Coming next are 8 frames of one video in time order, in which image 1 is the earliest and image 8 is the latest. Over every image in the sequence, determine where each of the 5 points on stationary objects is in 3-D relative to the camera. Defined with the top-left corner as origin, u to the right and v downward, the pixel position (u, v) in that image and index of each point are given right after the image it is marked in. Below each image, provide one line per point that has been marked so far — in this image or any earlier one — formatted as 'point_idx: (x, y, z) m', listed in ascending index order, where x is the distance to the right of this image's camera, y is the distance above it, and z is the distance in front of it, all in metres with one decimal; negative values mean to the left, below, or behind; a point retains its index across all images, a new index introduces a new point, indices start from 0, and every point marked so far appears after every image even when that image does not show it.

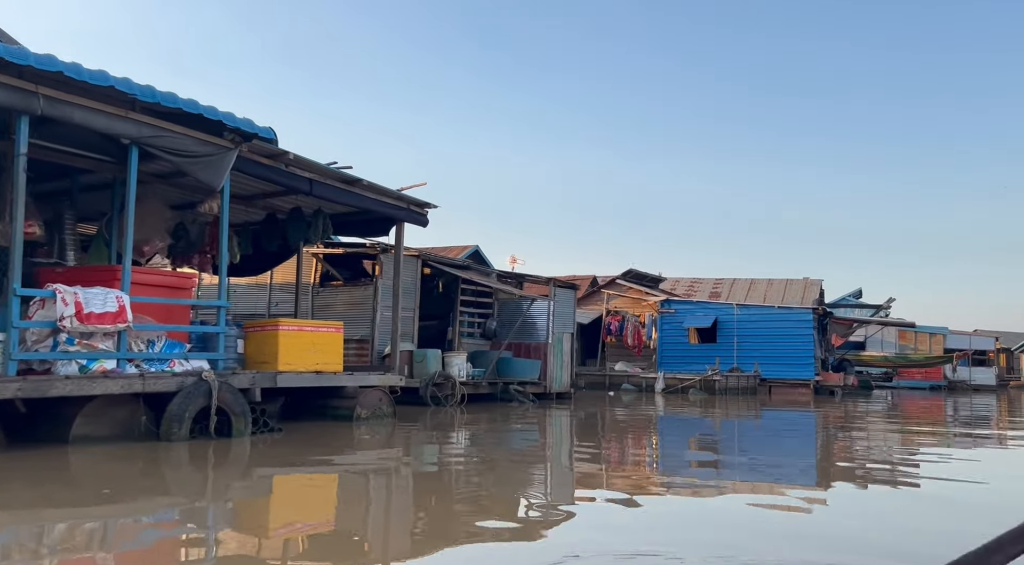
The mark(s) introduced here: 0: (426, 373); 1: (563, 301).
0: (-1.1, -1.2, +12.2) m
1: (+0.9, -0.3, +16.1) m
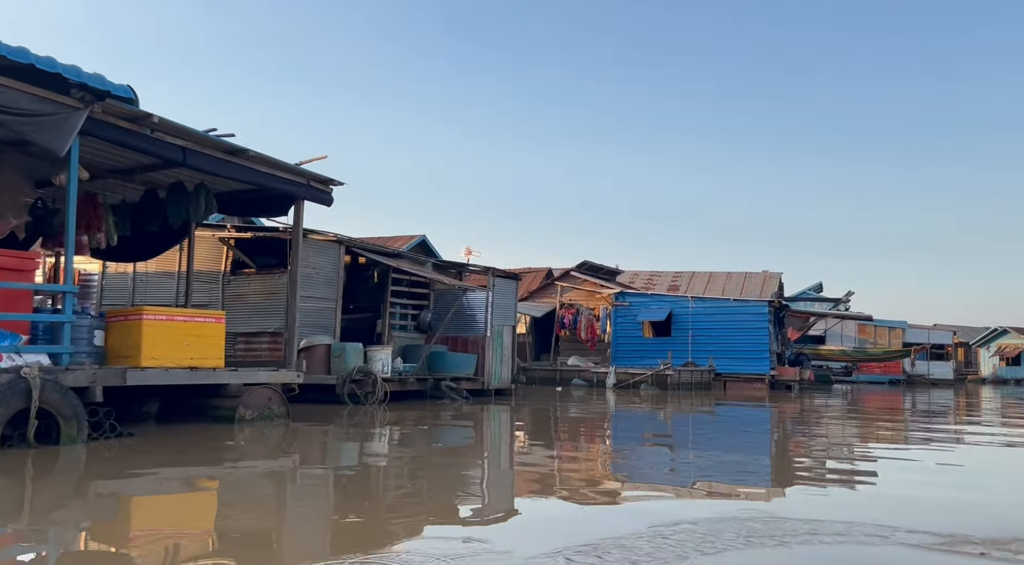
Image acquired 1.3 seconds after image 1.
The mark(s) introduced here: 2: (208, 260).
0: (-2.0, -1.0, +11.2) m
1: (-0.1, -0.1, +15.2) m
2: (-3.8, +0.3, +11.9) m
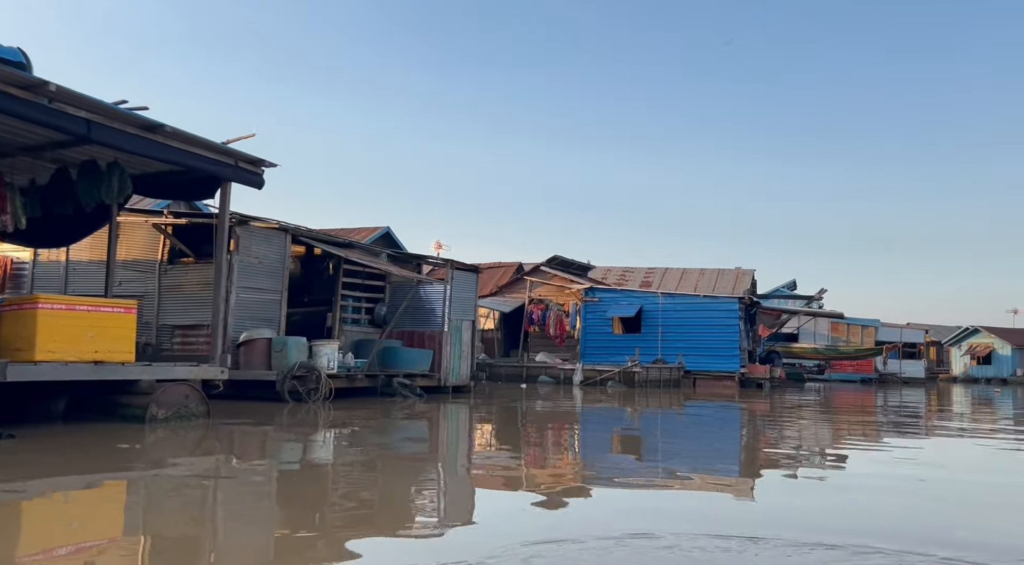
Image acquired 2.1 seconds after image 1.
0: (-2.5, -0.9, +10.6) m
1: (-0.8, 0.0, +14.6) m
2: (-4.3, +0.4, +11.3) m
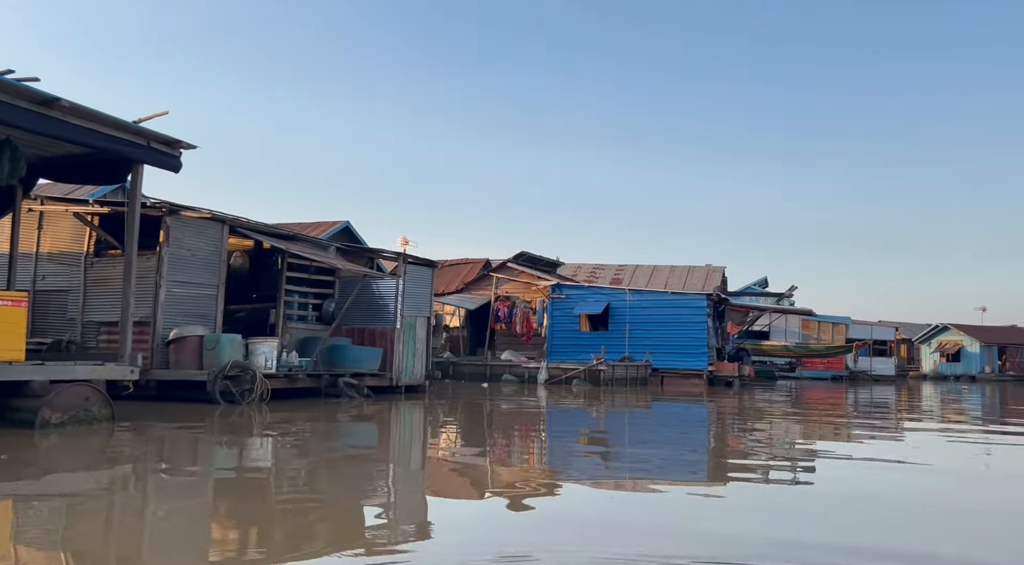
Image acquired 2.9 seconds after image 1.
0: (-3.1, -0.8, +9.9) m
1: (-1.4, 0.0, +14.0) m
2: (-4.9, +0.5, +10.6) m
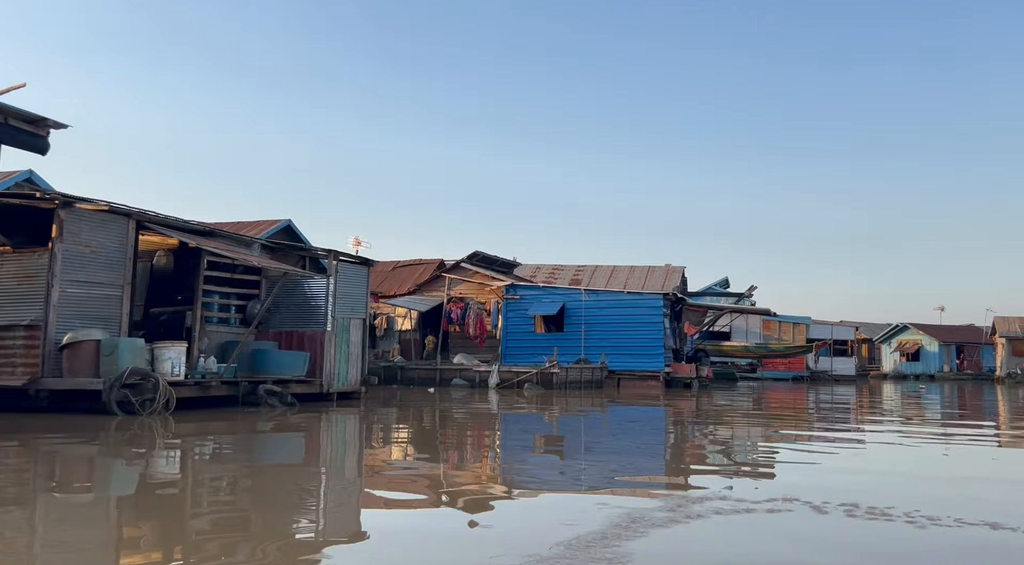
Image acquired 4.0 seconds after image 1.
0: (-3.7, -0.8, +9.0) m
1: (-2.2, 0.0, +13.2) m
2: (-5.6, +0.5, +9.6) m
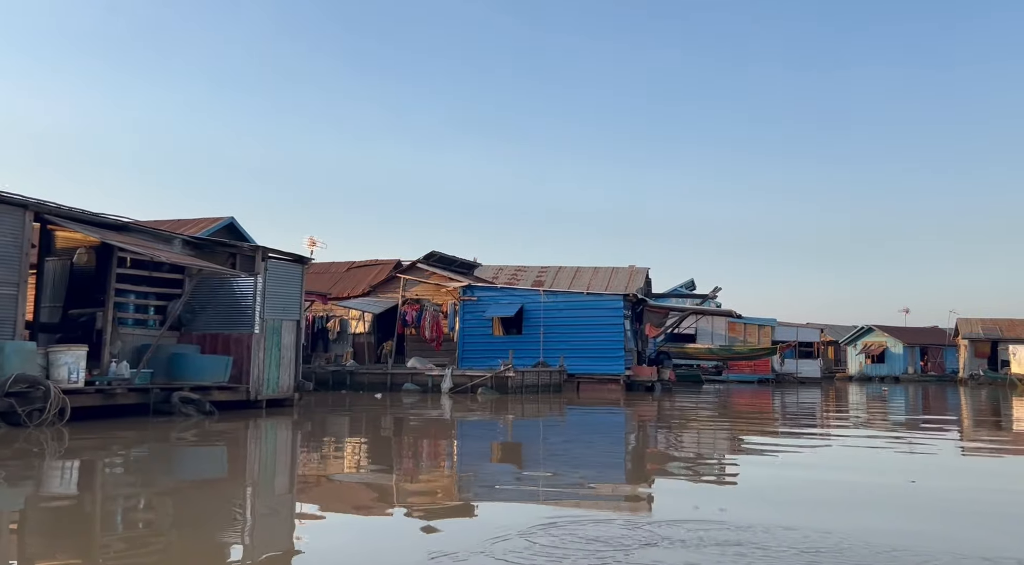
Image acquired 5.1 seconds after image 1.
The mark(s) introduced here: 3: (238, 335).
0: (-4.3, -0.8, +8.1) m
1: (-2.9, +0.1, +12.3) m
2: (-6.2, +0.5, +8.6) m
3: (-3.3, -0.6, +11.7) m
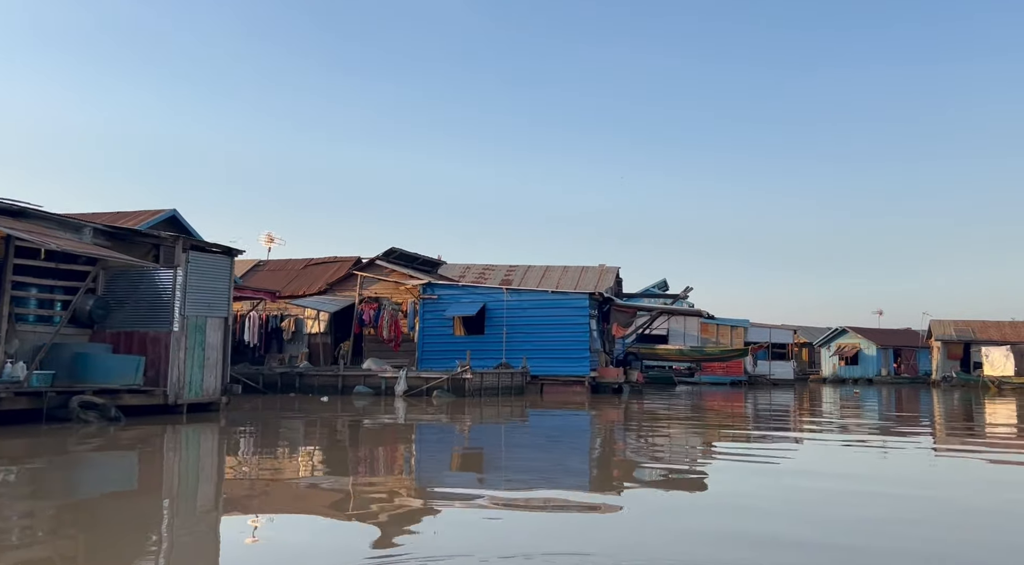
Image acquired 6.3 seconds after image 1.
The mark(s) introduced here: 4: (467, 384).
0: (-4.9, -0.7, +7.1) m
1: (-3.6, +0.1, +11.3) m
2: (-6.7, +0.6, +7.5) m
3: (-4.0, -0.6, +10.7) m
4: (-0.9, -2.0, +19.3) m
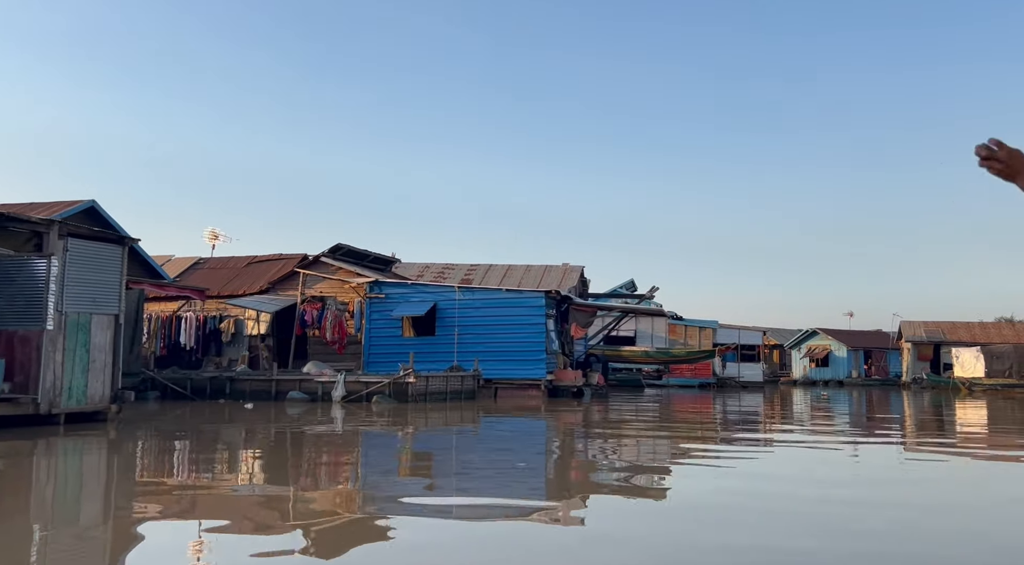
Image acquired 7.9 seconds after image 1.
0: (-5.5, -0.6, +5.7) m
1: (-4.3, +0.2, +9.9) m
2: (-7.4, +0.7, +6.1) m
3: (-4.7, -0.5, +9.3) m
4: (-1.8, -2.0, +18.1) m
